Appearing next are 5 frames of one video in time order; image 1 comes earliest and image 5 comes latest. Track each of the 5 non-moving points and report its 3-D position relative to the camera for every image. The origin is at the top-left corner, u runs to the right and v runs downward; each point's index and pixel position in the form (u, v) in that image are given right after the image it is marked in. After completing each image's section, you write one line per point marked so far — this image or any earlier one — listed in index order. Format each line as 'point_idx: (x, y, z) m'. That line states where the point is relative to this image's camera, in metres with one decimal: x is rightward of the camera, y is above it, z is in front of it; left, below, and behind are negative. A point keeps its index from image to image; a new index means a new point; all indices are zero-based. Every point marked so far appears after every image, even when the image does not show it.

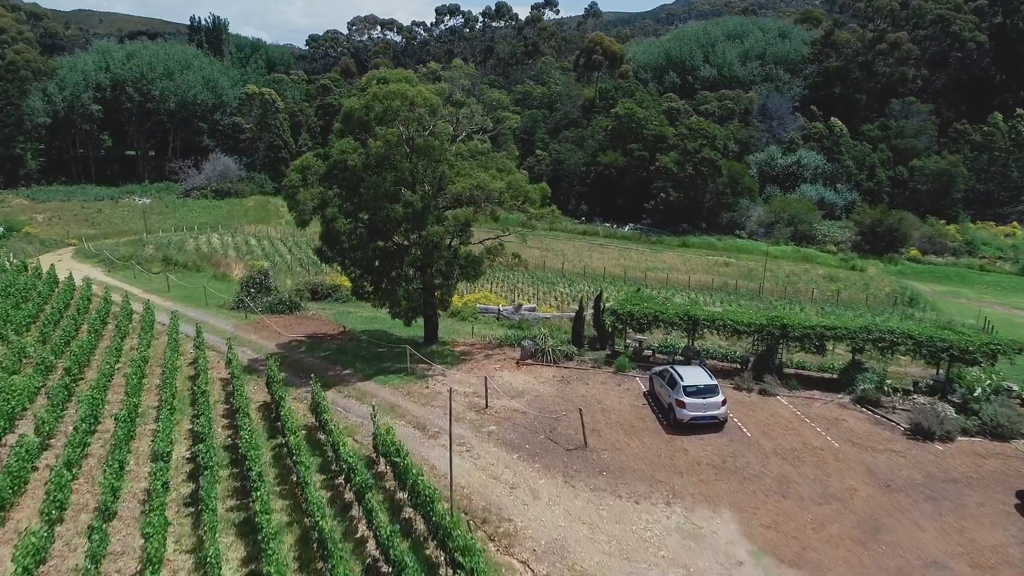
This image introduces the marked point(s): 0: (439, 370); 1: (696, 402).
0: (-1.9, -2.1, +18.1) m
1: (+3.5, -2.2, +13.5) m
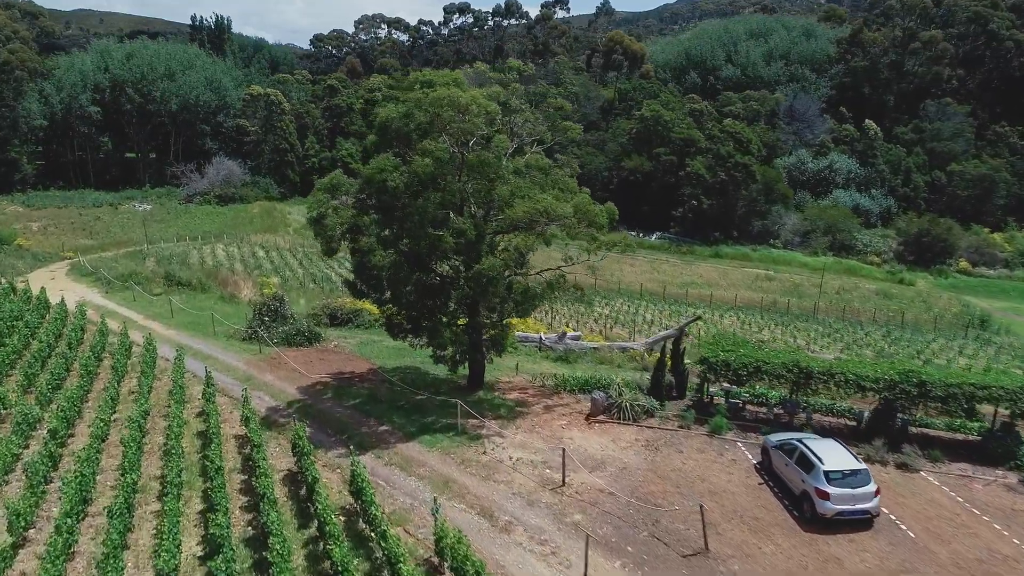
0: (-0.4, -3.0, +15.3) m
1: (+4.9, -3.1, +10.7) m
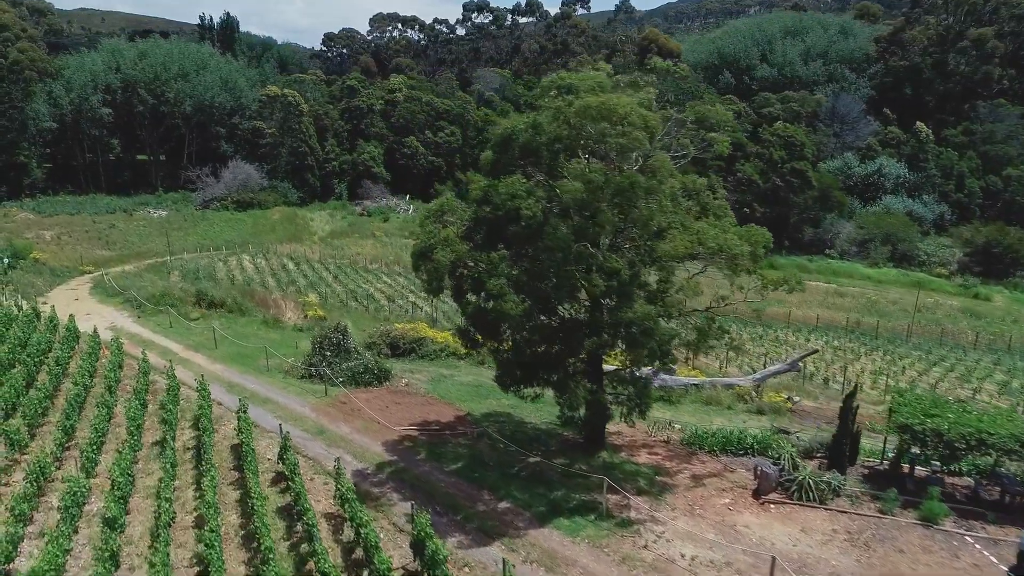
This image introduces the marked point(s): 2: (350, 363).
0: (+2.3, -3.9, +12.6) m
1: (+7.6, -3.9, +8.0) m
2: (-4.5, -2.1, +19.9) m
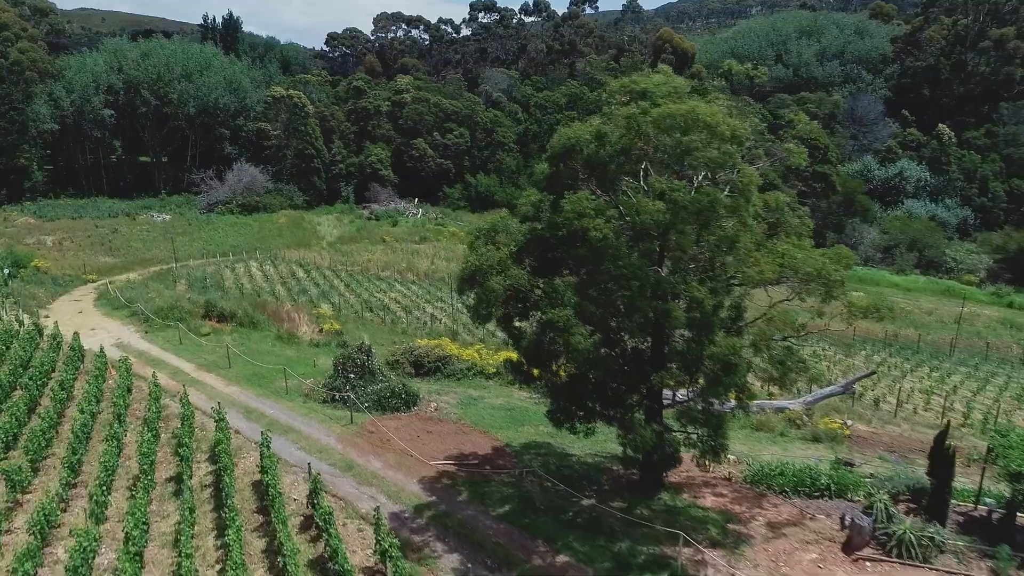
0: (+3.3, -4.3, +11.2) m
1: (+8.6, -4.4, +6.6) m
2: (-3.5, -2.6, +18.6) m
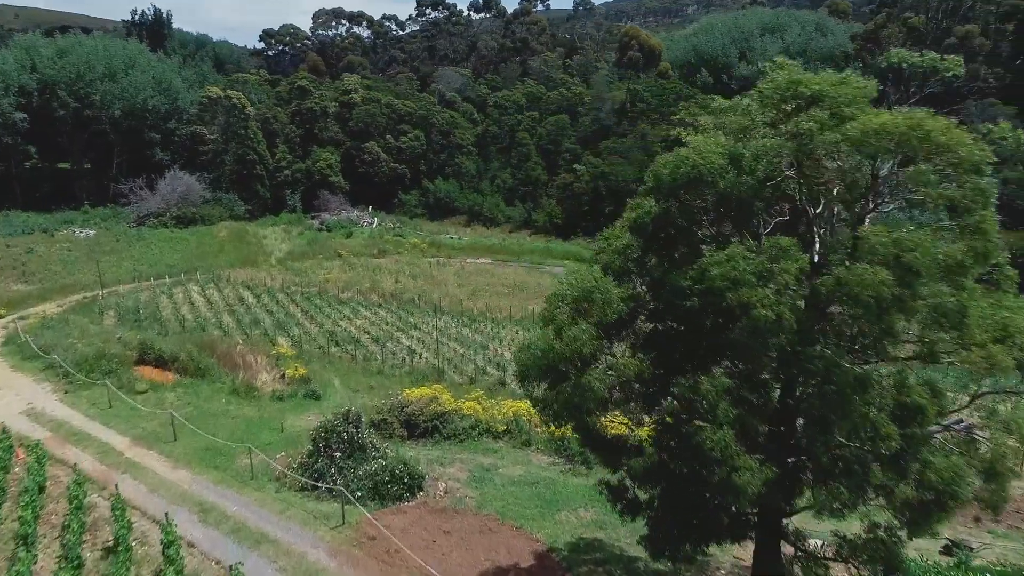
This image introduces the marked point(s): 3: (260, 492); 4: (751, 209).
0: (+4.5, -5.3, +7.8) m
1: (+10.2, -5.2, +3.7) m
2: (-2.9, -3.7, +14.6) m
3: (-5.3, -4.2, +14.7) m
4: (+2.5, +0.9, +7.7) m
